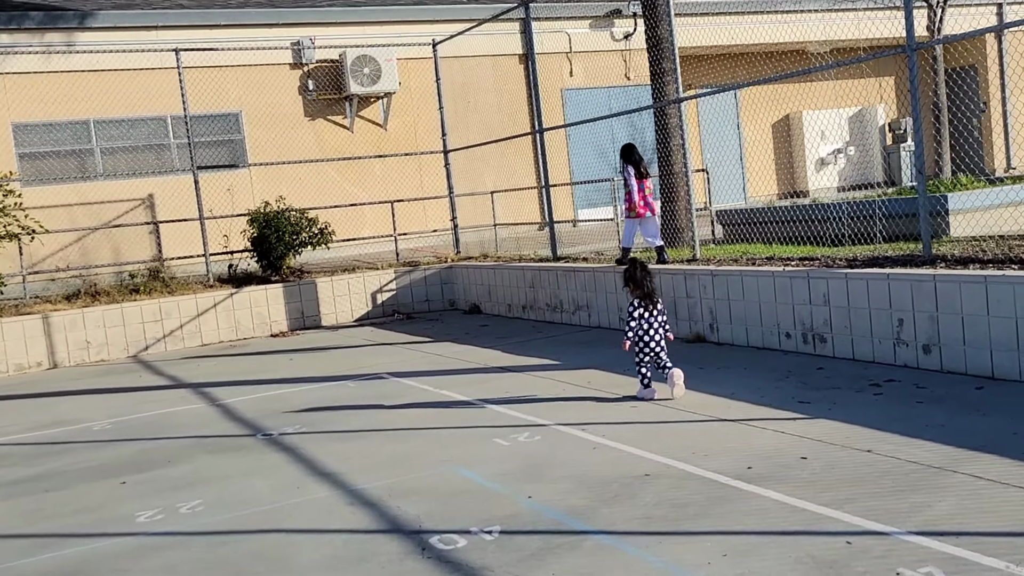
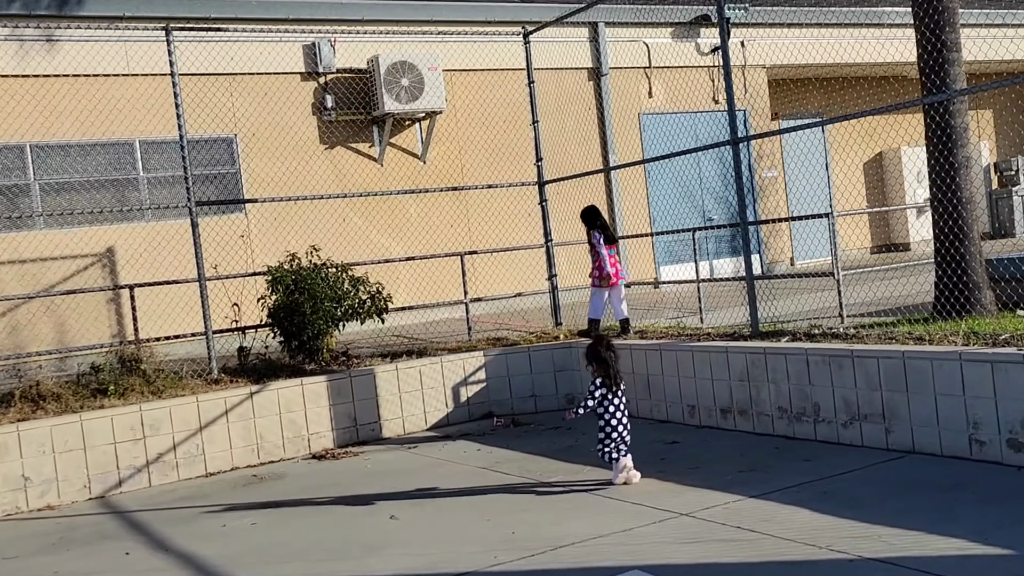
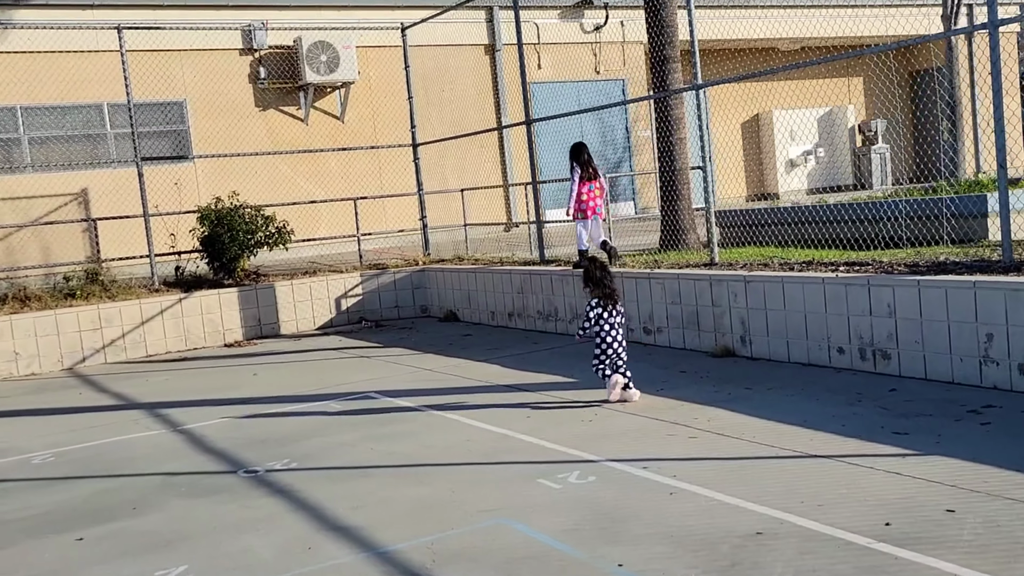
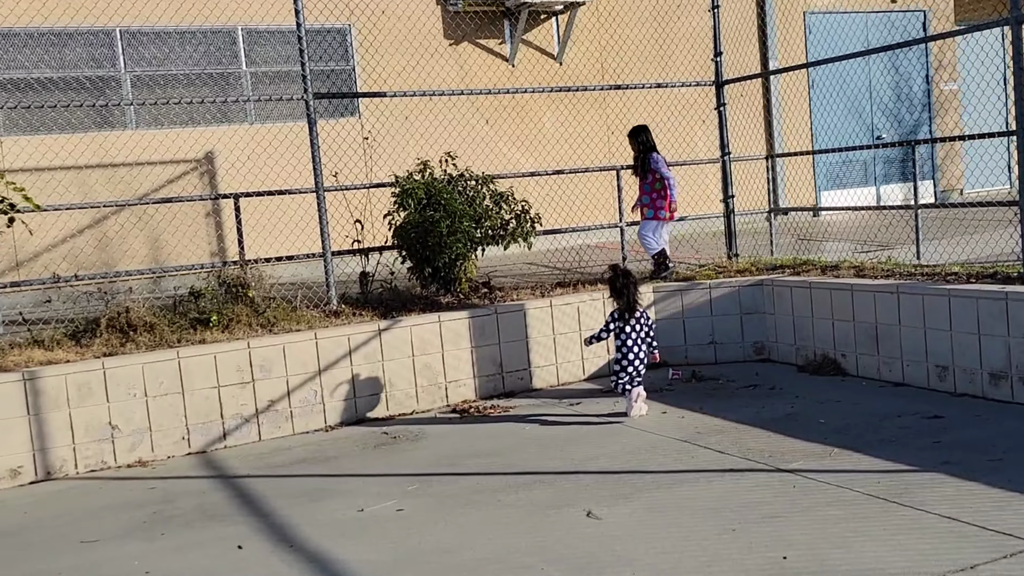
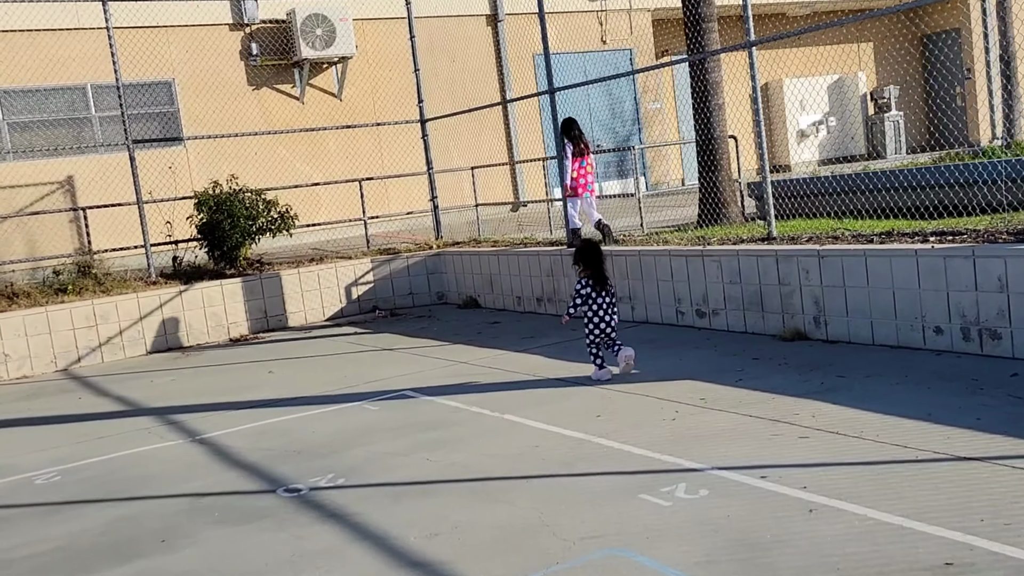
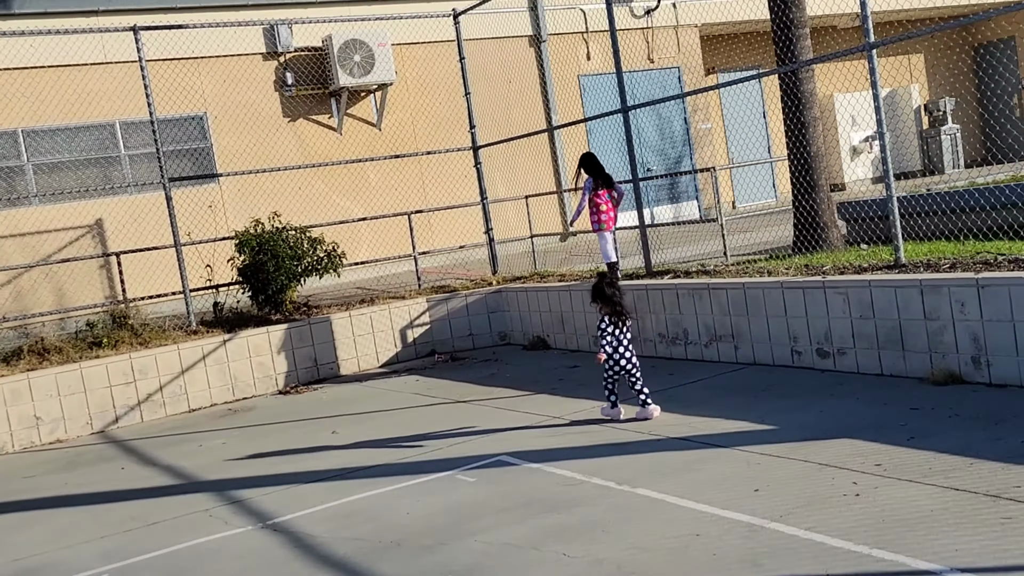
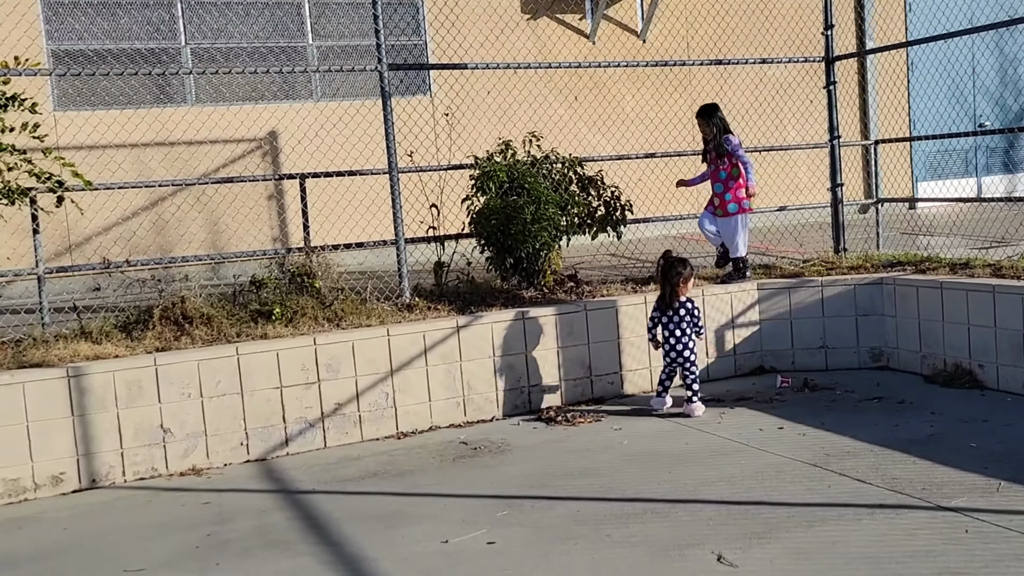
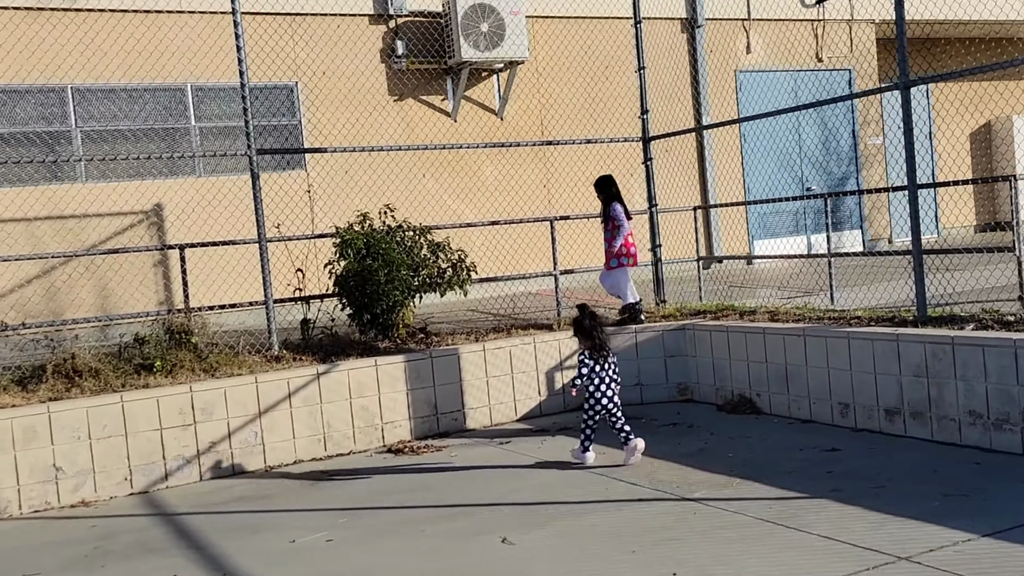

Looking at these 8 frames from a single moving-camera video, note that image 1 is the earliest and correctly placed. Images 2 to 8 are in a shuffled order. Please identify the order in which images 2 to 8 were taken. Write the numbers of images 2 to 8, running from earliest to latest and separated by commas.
3, 5, 6, 2, 8, 4, 7
